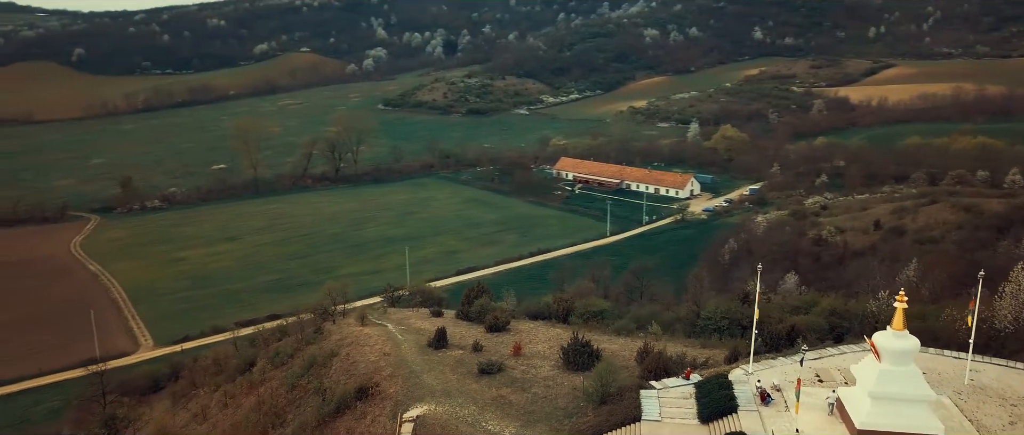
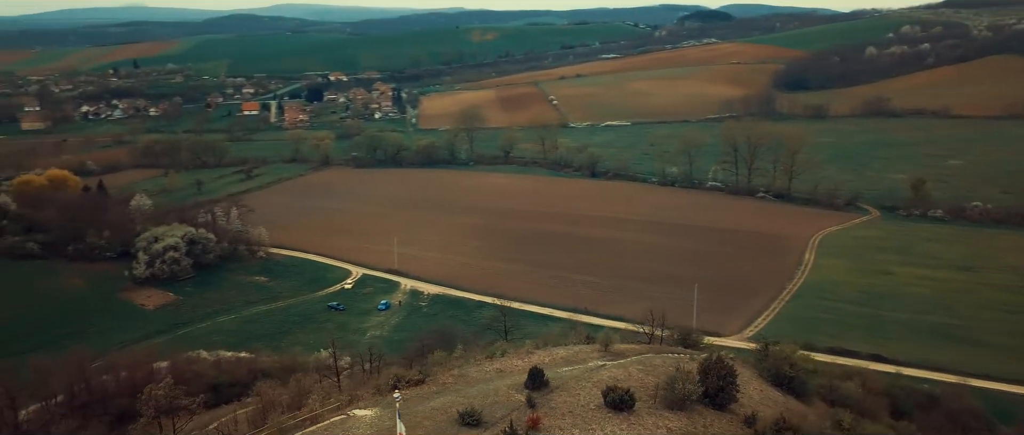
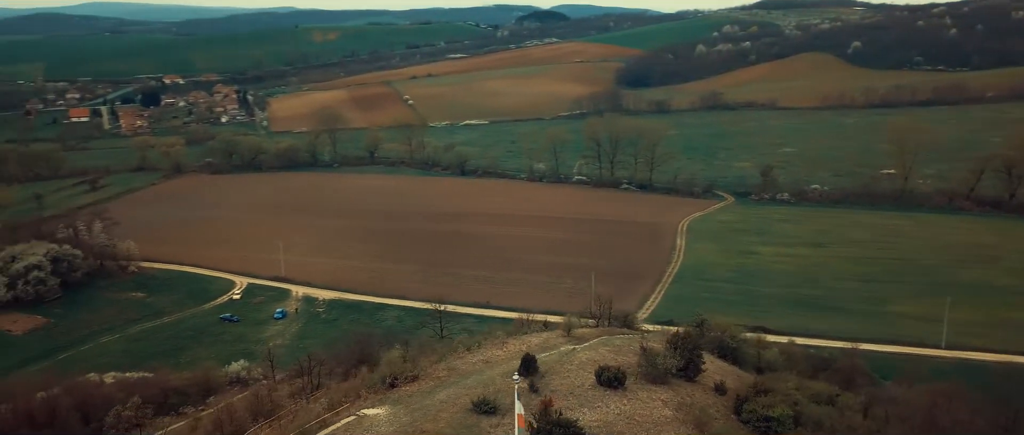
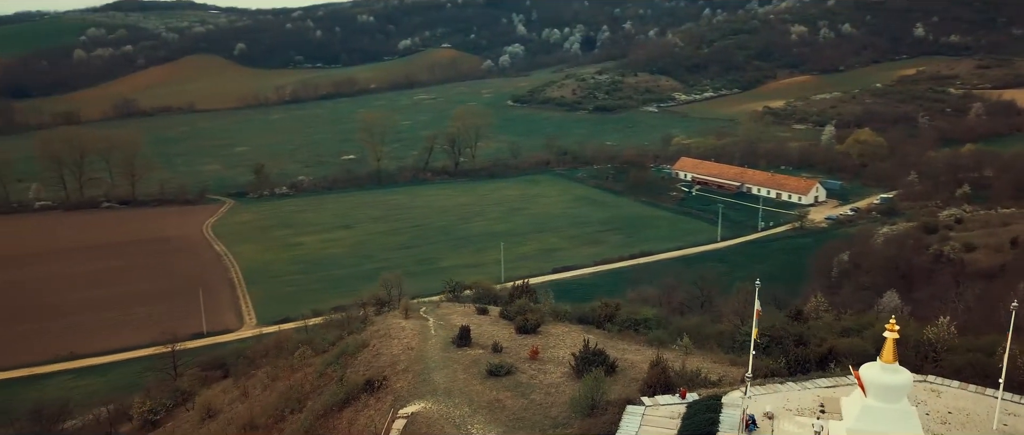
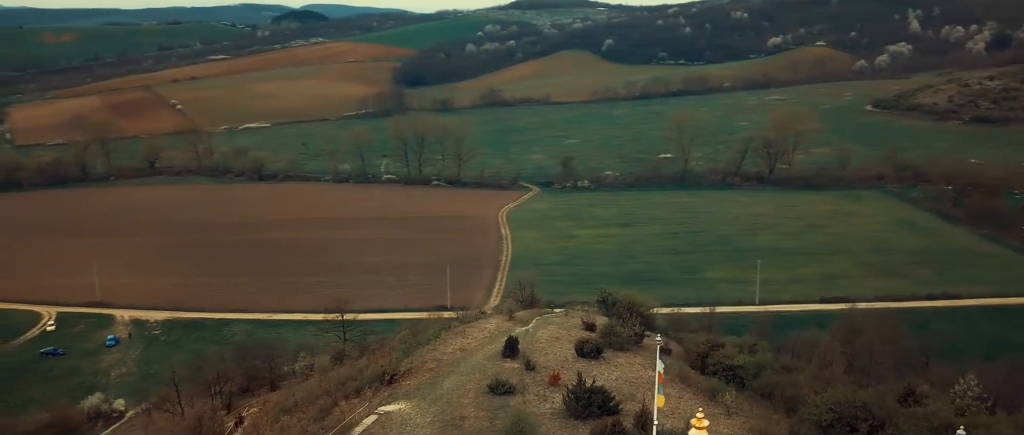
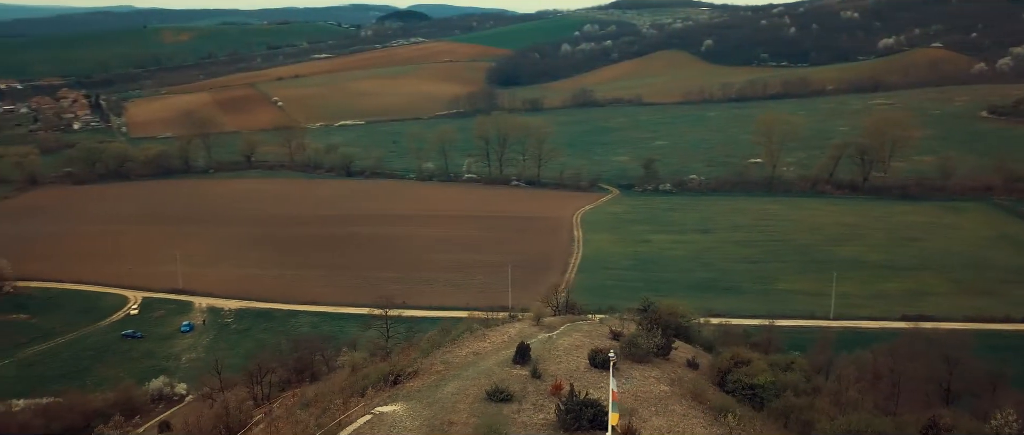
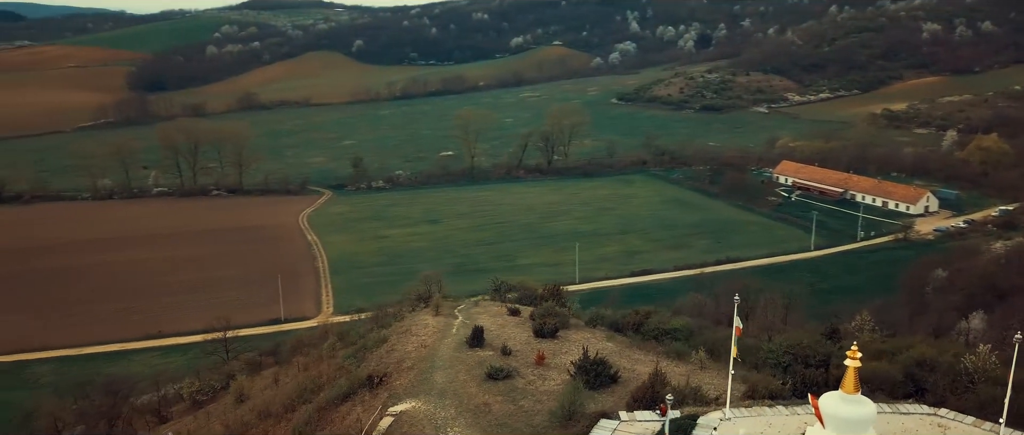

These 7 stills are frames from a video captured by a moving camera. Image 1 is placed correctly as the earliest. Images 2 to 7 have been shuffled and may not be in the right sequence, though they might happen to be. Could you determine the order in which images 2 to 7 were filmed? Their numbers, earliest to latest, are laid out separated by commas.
4, 7, 5, 6, 3, 2
